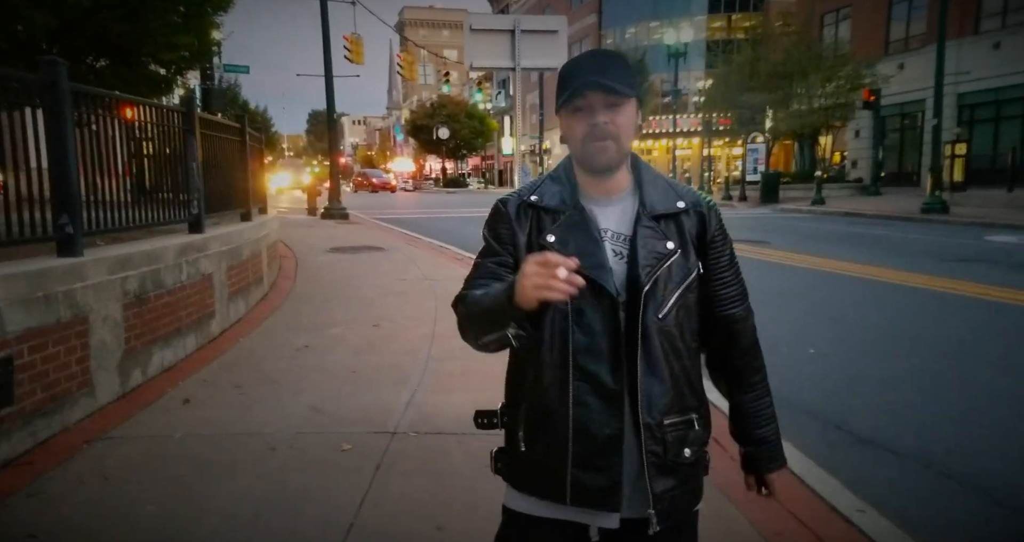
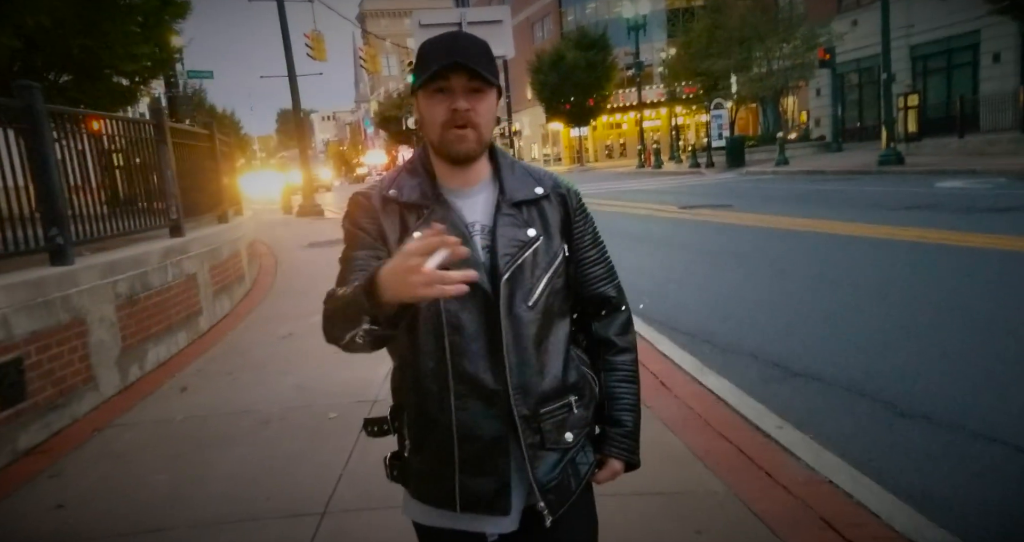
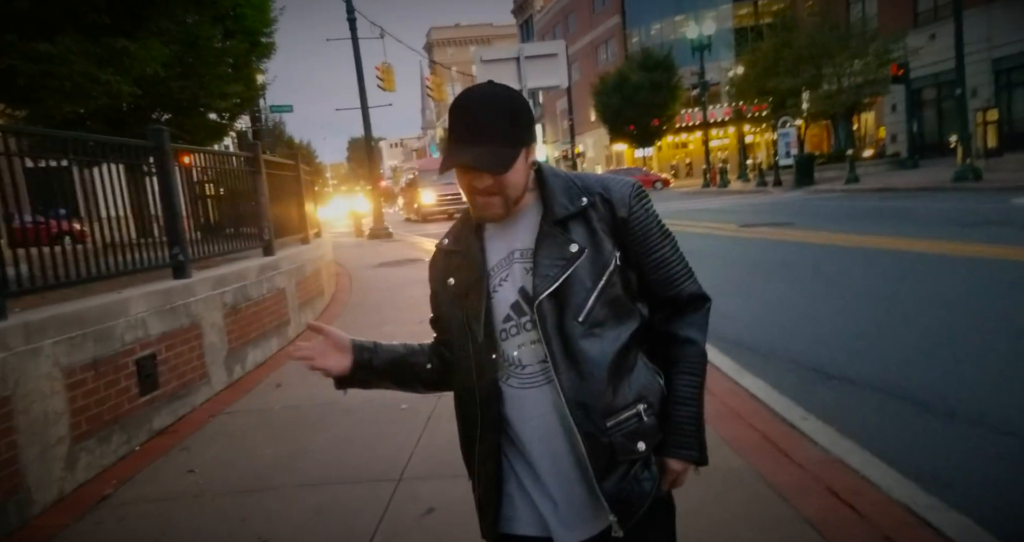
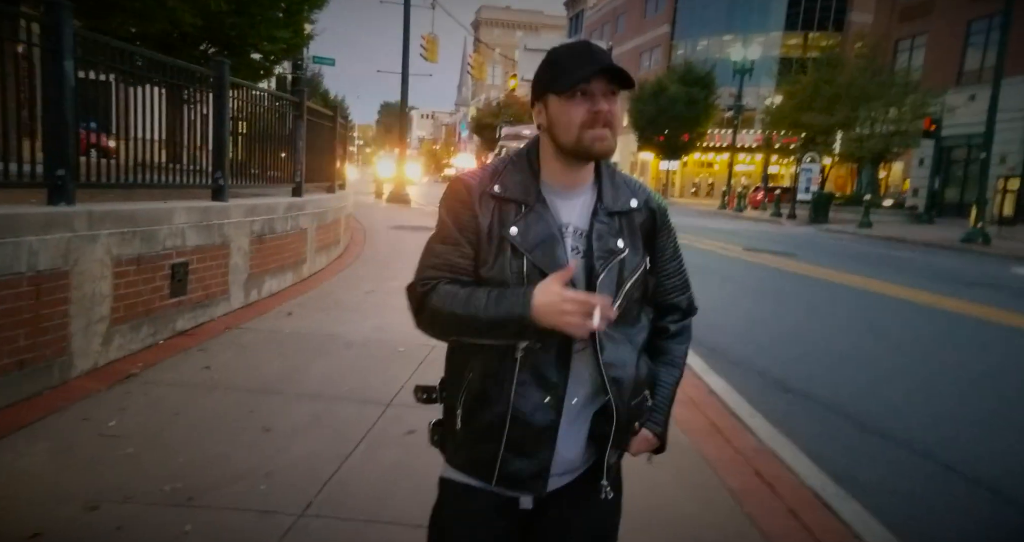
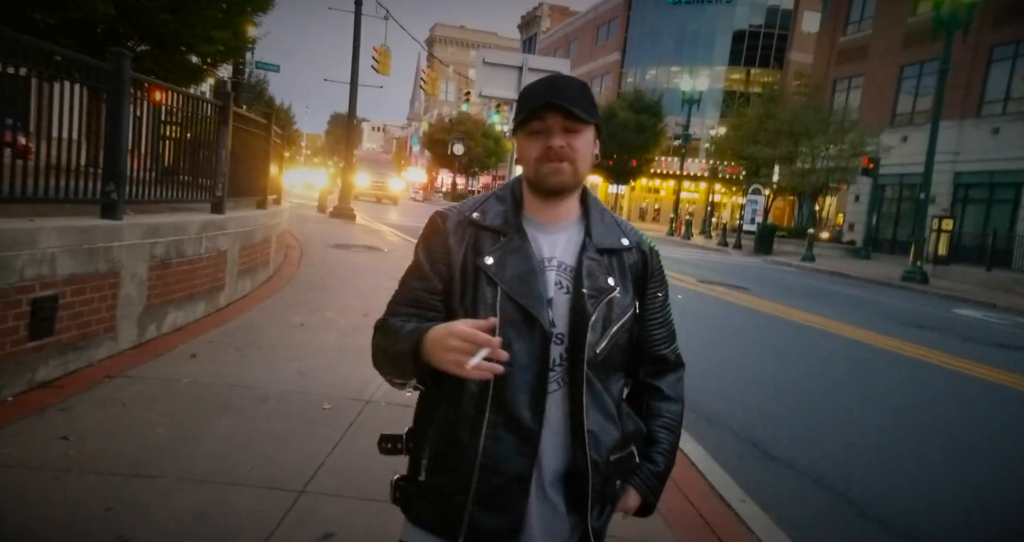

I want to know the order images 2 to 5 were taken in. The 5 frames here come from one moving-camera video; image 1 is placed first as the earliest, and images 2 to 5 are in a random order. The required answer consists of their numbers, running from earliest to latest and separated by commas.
2, 5, 3, 4
